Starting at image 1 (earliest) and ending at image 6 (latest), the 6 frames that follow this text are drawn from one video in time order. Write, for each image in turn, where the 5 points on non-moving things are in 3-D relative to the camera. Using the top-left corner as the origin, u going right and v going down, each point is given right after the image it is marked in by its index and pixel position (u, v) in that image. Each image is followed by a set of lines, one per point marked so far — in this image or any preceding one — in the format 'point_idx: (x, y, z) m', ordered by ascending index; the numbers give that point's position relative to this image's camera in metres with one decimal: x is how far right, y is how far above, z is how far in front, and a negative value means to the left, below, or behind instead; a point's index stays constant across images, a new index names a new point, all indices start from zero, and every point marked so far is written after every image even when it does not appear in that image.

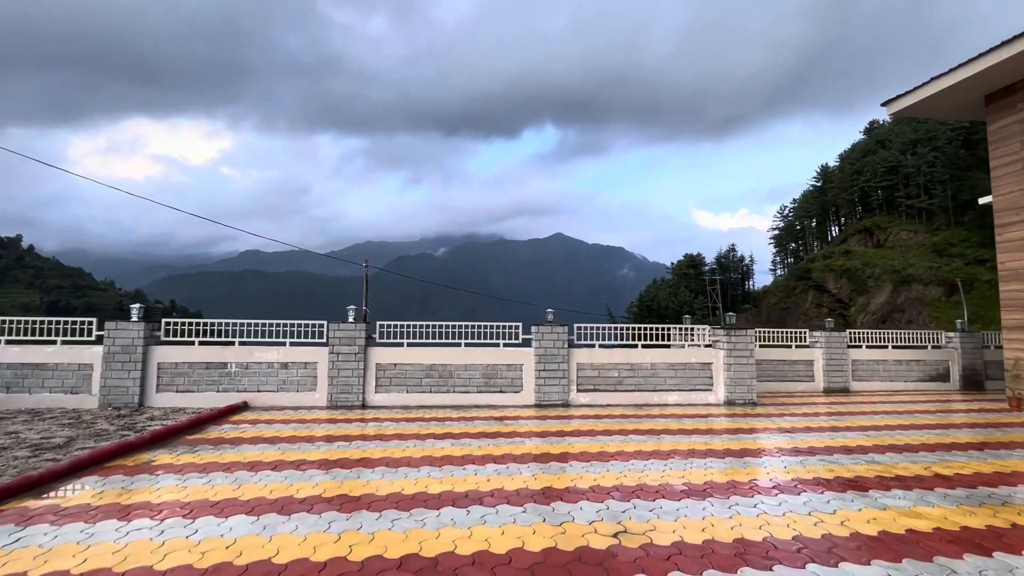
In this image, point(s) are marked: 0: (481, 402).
0: (-0.6, -2.0, +8.5) m
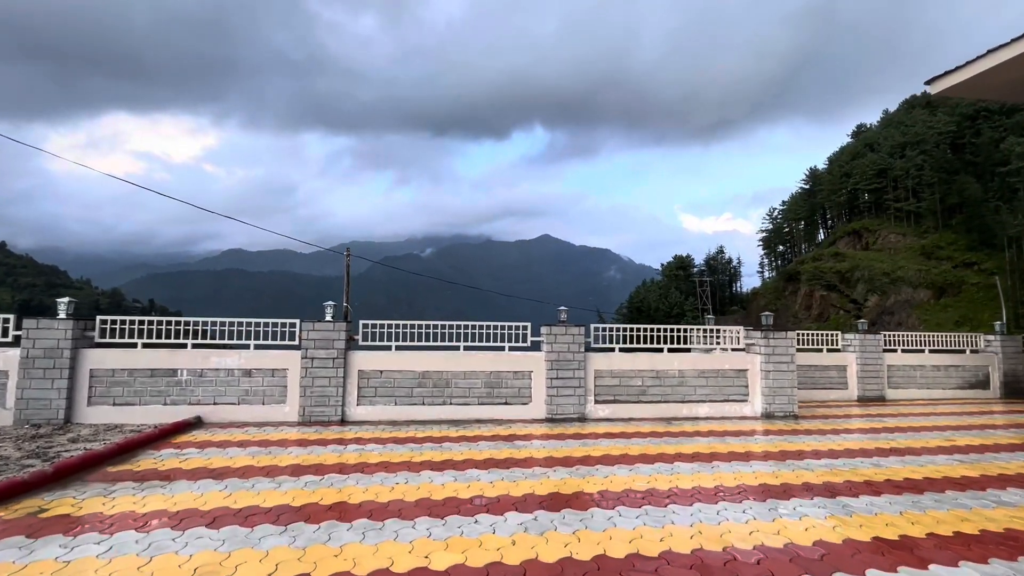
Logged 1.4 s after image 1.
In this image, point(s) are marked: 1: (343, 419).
0: (-0.4, -1.9, +7.2) m
1: (-2.5, -1.9, +6.9) m
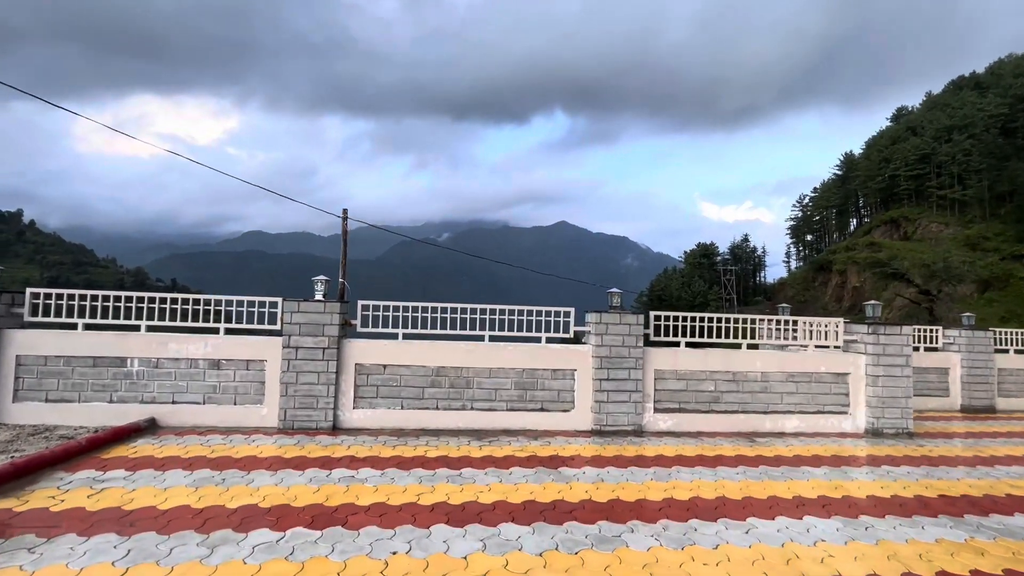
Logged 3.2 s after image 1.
0: (0.0, -1.6, +5.7) m
1: (-2.0, -1.6, +5.5) m
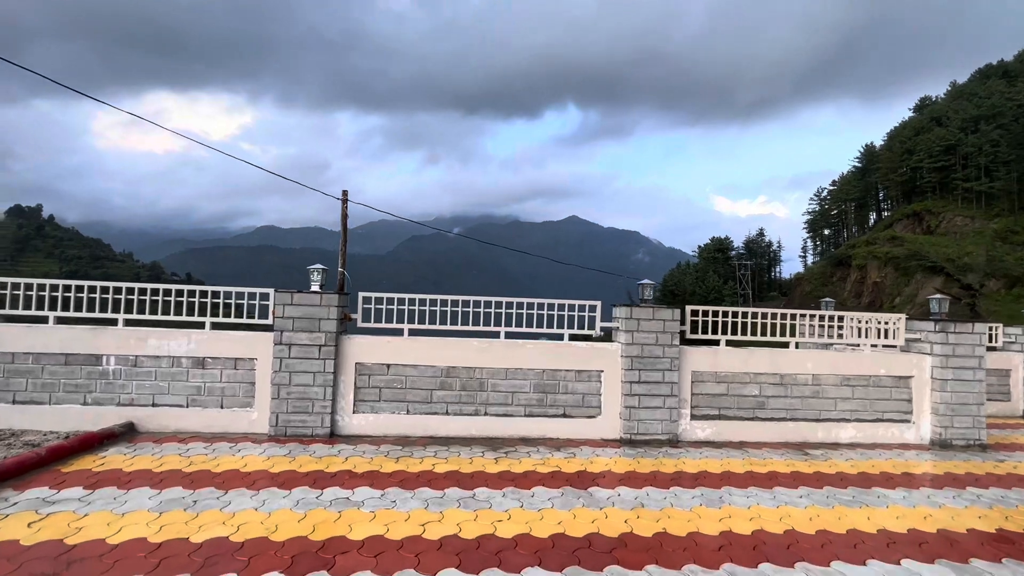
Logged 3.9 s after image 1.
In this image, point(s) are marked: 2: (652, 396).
0: (+0.2, -1.5, +5.1) m
1: (-1.8, -1.5, +4.9) m
2: (+1.5, -1.1, +5.1) m
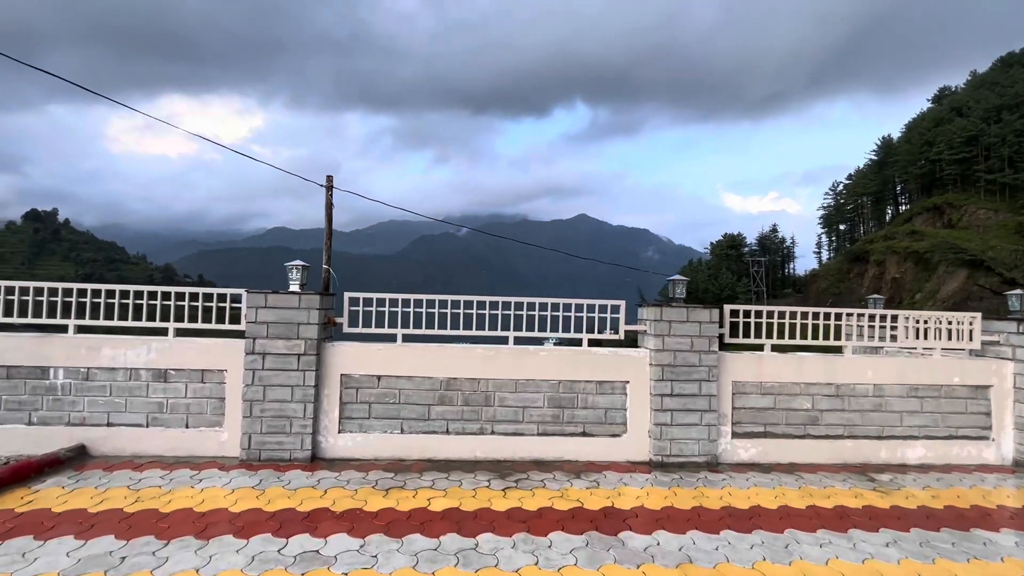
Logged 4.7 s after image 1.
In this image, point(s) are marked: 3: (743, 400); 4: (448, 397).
0: (+0.3, -1.5, +4.3) m
1: (-1.7, -1.5, +4.2) m
2: (+1.6, -1.1, +4.4) m
3: (+2.2, -1.0, +4.5) m
4: (-0.6, -1.0, +4.3) m
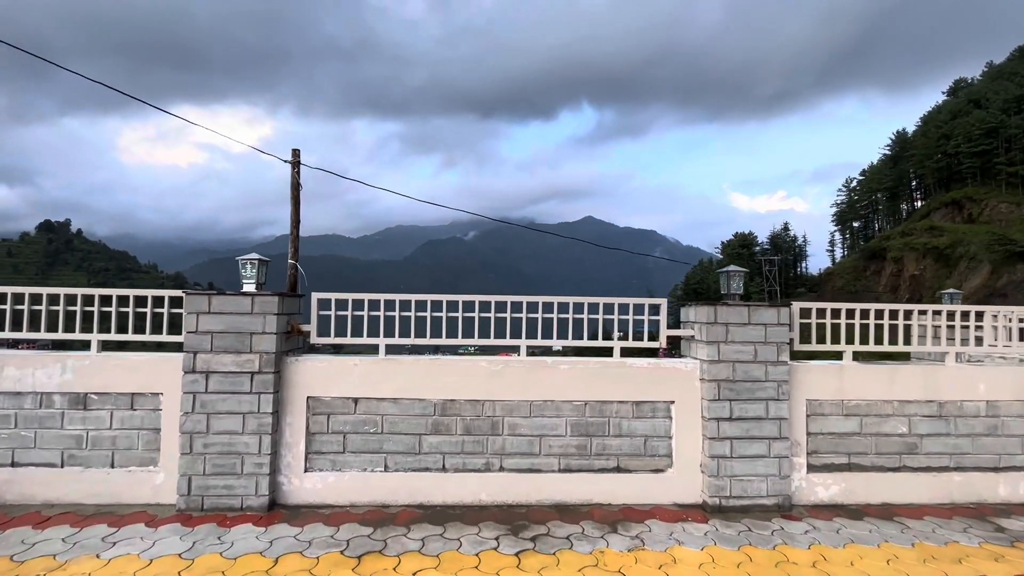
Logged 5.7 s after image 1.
0: (+0.4, -1.5, +3.4) m
1: (-1.6, -1.4, +3.3) m
2: (+1.7, -1.1, +3.4) m
3: (+2.3, -1.0, +3.5) m
4: (-0.5, -0.9, +3.4) m
